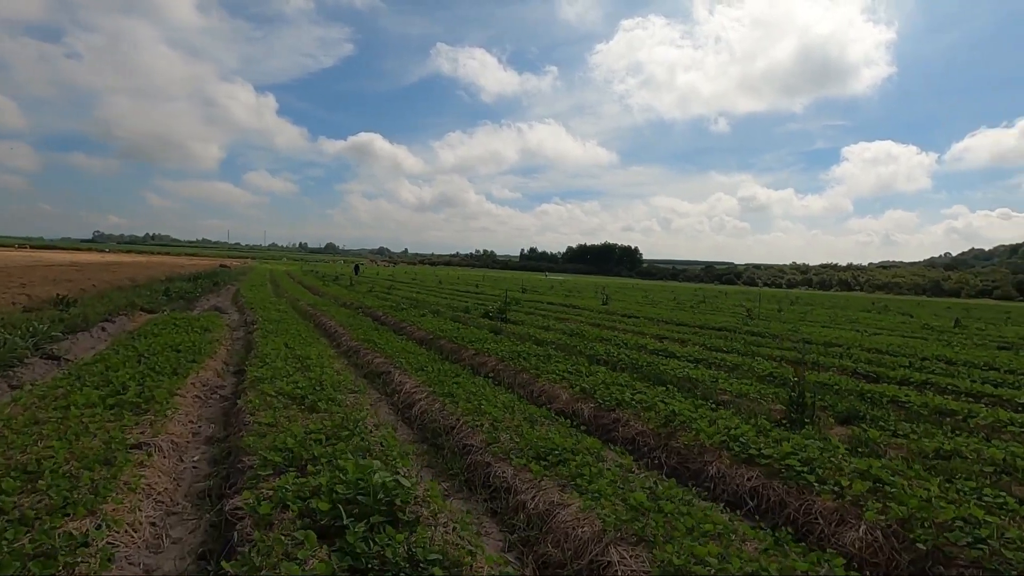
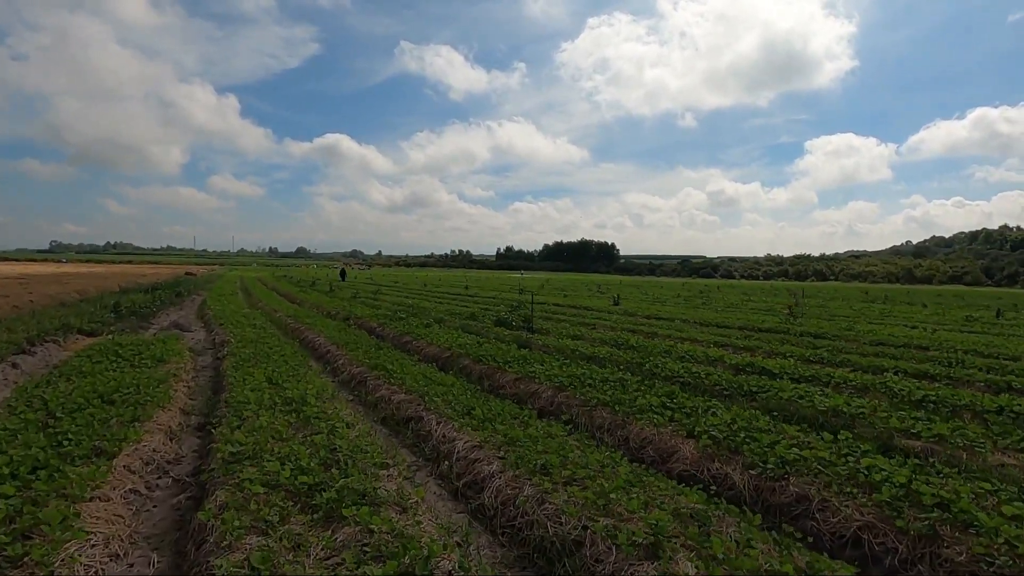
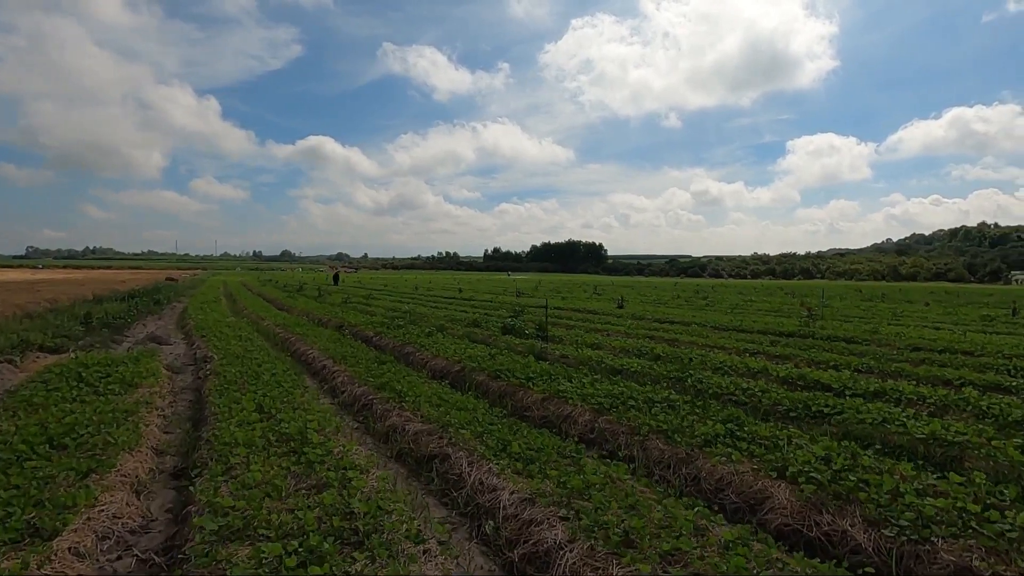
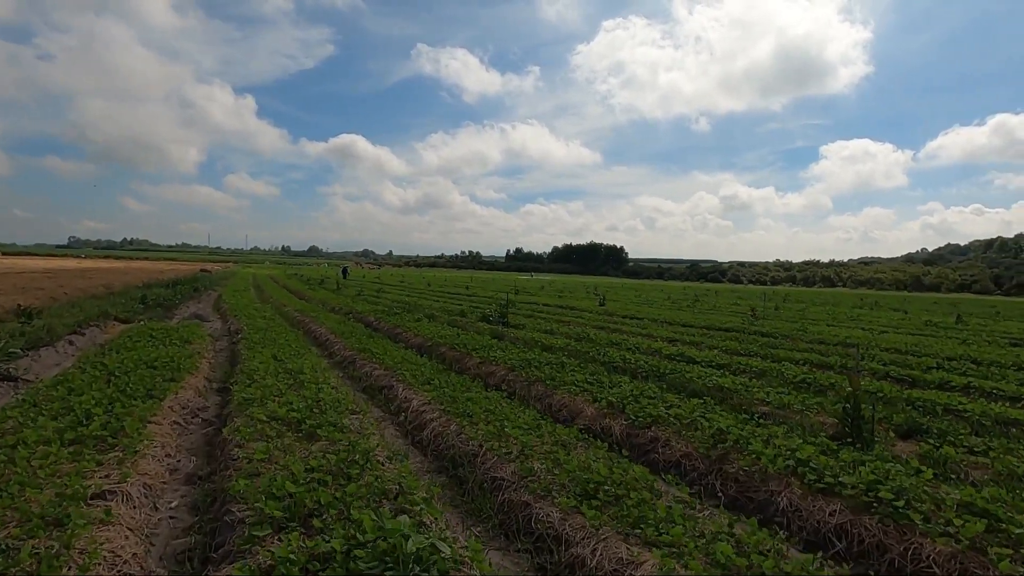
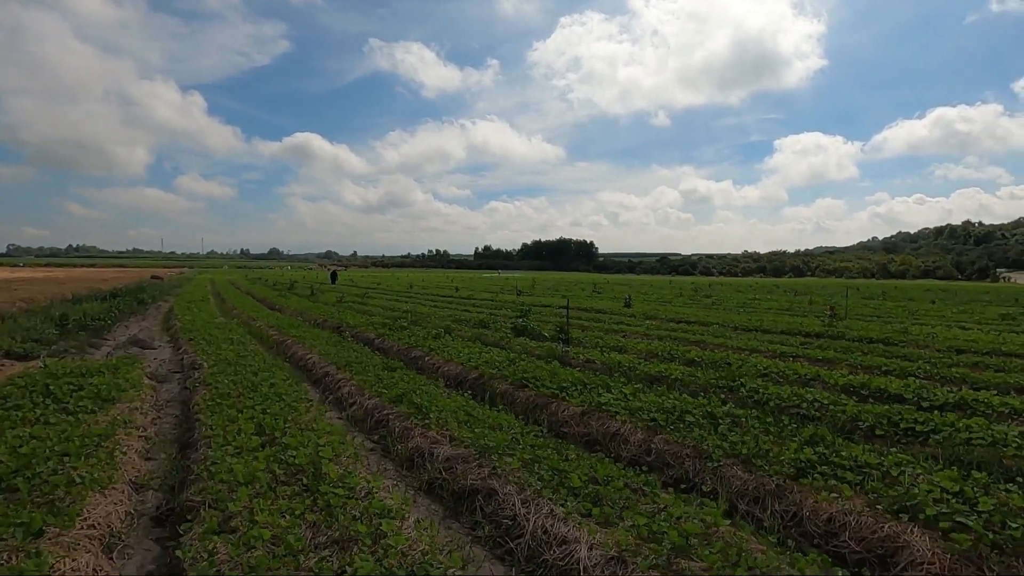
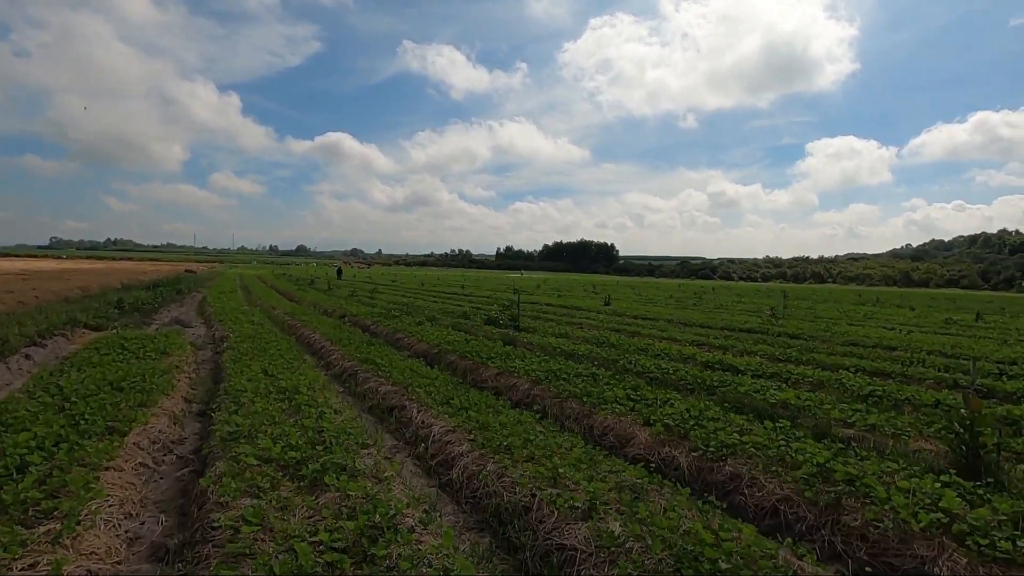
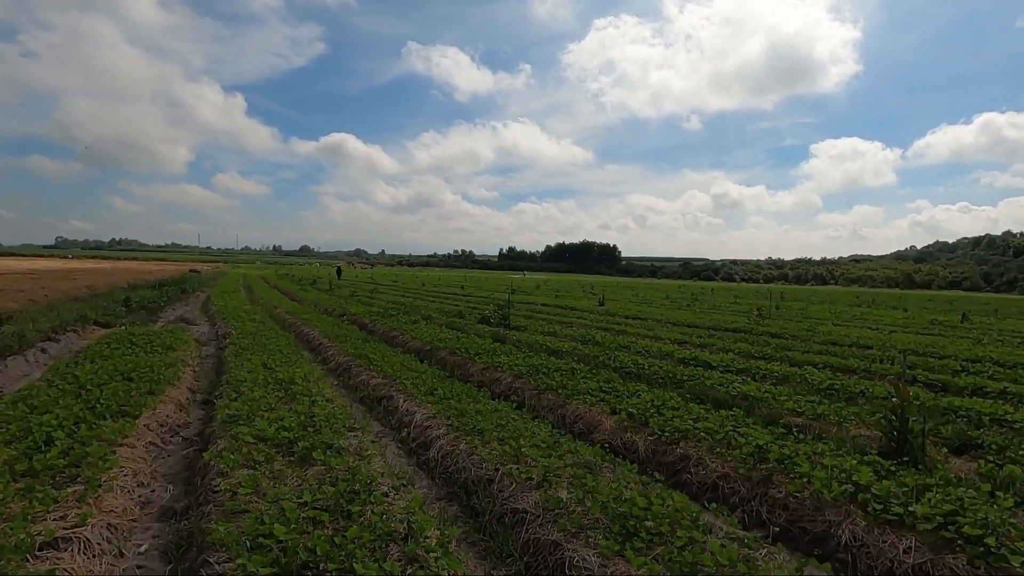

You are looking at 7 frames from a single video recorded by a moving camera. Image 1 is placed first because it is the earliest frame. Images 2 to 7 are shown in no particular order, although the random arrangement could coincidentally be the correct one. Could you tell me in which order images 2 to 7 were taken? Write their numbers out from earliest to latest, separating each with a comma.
4, 7, 6, 2, 3, 5
